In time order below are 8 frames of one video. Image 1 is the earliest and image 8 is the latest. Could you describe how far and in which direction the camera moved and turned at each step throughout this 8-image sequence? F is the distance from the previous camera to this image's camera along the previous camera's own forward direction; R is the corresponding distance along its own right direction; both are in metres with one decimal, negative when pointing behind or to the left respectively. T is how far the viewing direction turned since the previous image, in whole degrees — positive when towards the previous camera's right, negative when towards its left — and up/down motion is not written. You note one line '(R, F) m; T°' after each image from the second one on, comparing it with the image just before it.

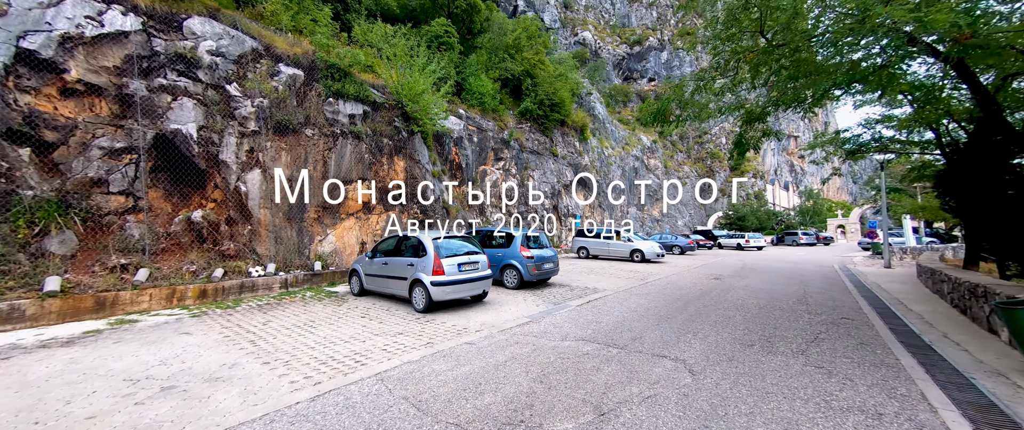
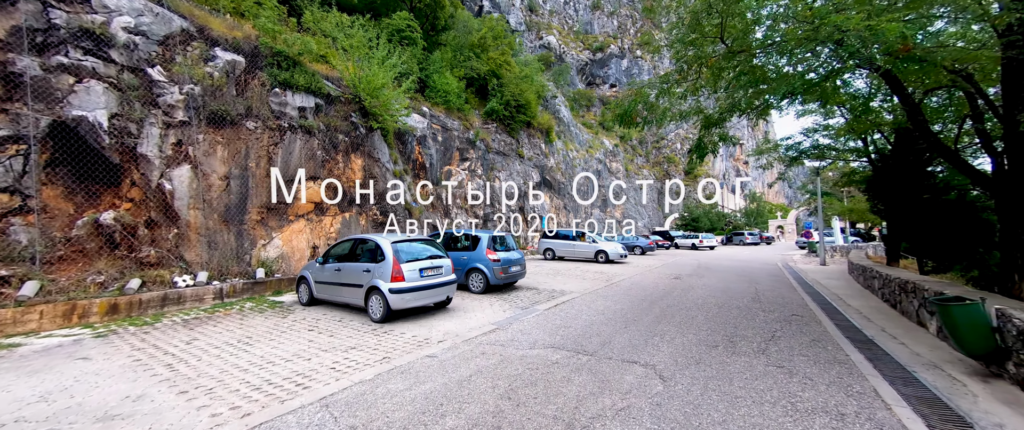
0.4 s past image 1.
(0.0, +0.3) m; +6°
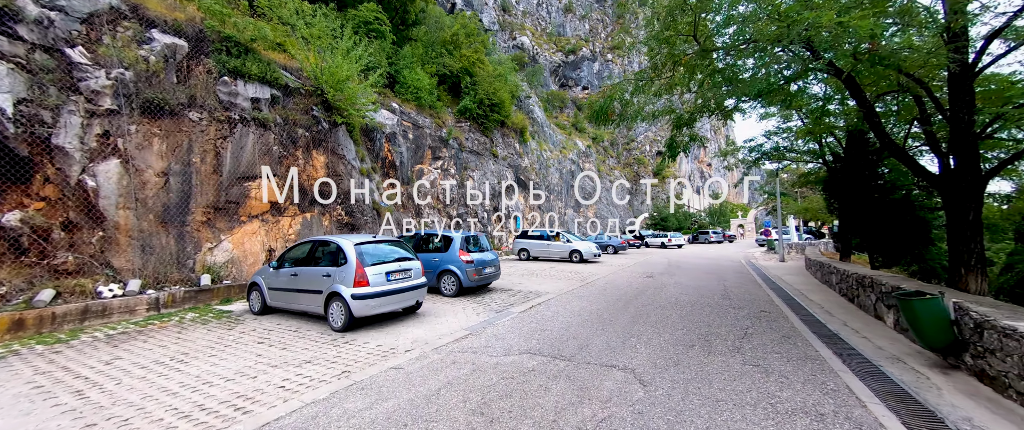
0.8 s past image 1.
(0.0, +0.3) m; +4°
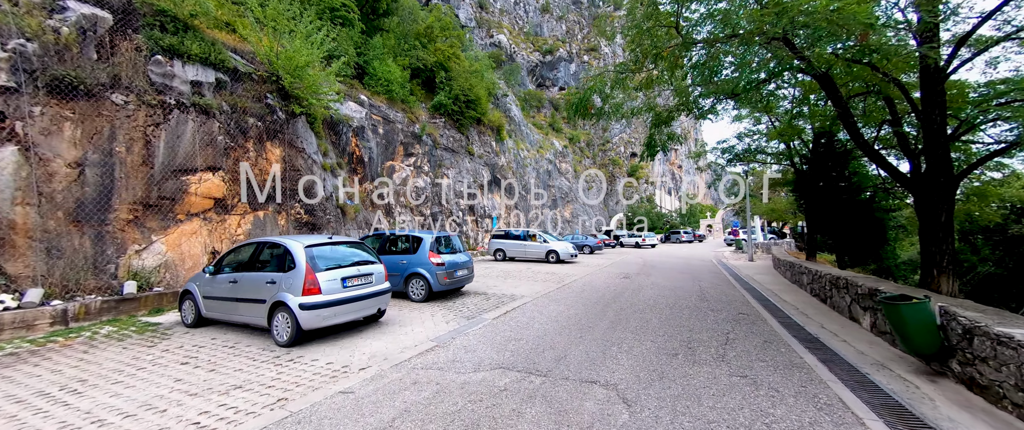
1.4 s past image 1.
(+0.1, +0.5) m; +4°
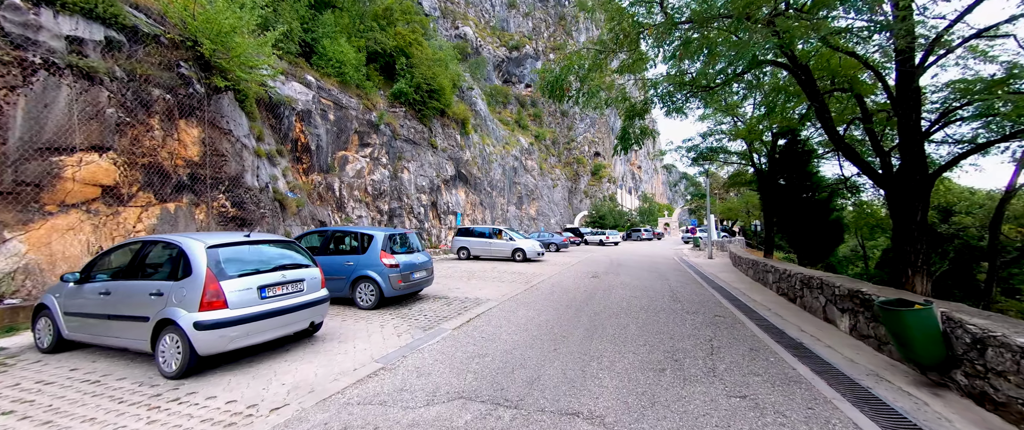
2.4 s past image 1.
(0.0, +0.8) m; +6°
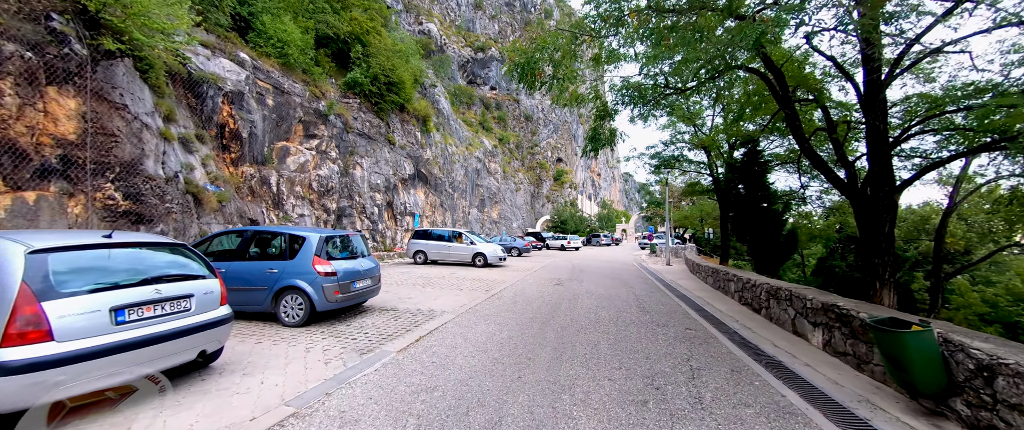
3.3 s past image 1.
(0.0, +0.8) m; +6°
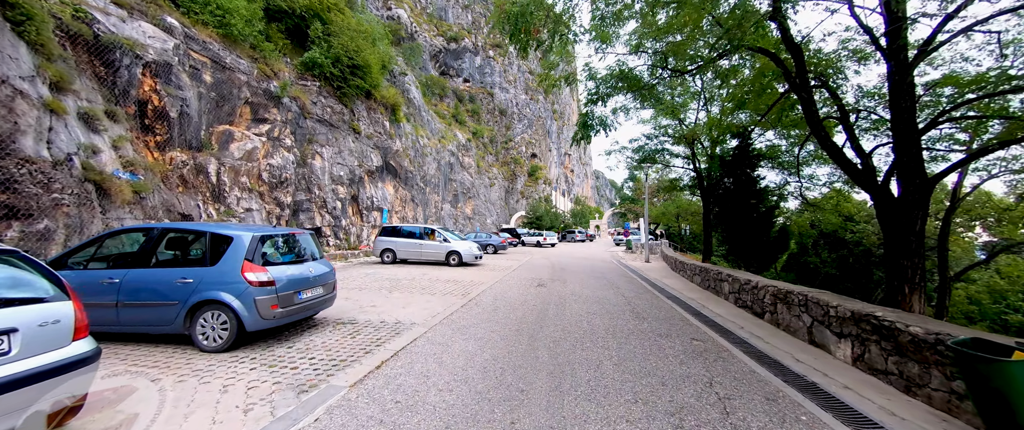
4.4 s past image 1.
(-0.2, +1.0) m; +5°
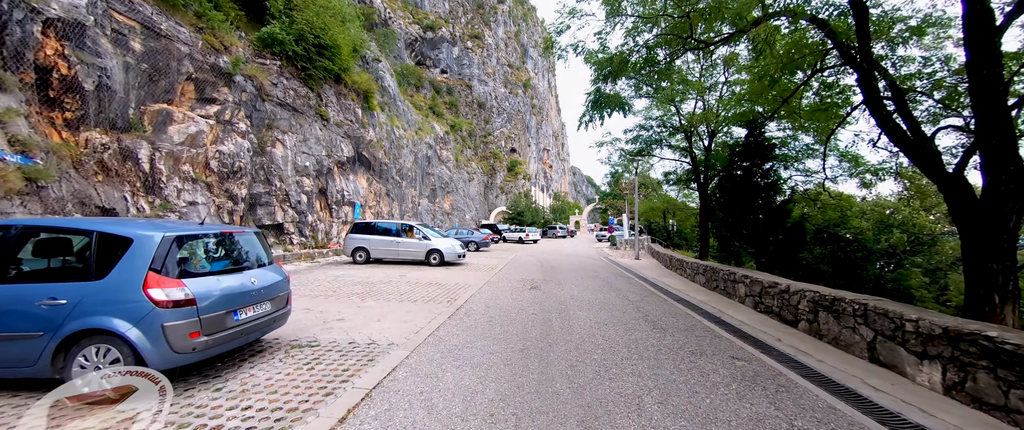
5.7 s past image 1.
(-0.4, +1.2) m; +4°
